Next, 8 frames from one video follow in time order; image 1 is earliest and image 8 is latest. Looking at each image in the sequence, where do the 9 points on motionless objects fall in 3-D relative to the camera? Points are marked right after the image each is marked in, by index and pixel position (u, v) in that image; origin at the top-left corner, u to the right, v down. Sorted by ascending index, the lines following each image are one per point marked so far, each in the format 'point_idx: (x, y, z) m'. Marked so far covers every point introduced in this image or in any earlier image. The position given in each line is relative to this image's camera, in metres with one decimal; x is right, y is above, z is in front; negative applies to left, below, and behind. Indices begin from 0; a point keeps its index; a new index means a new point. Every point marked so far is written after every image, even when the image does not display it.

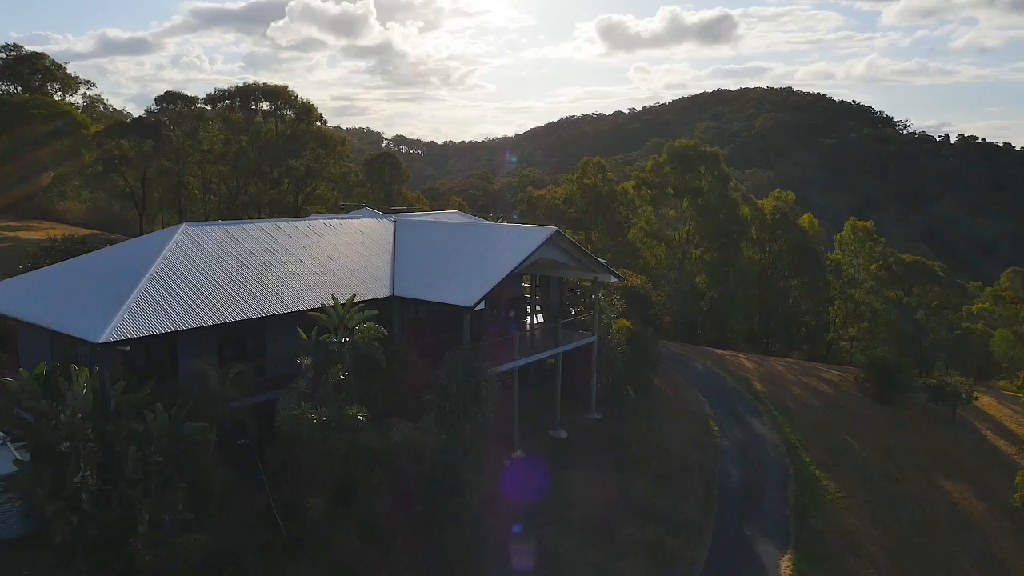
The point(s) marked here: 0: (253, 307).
0: (-5.9, -0.5, +17.3) m
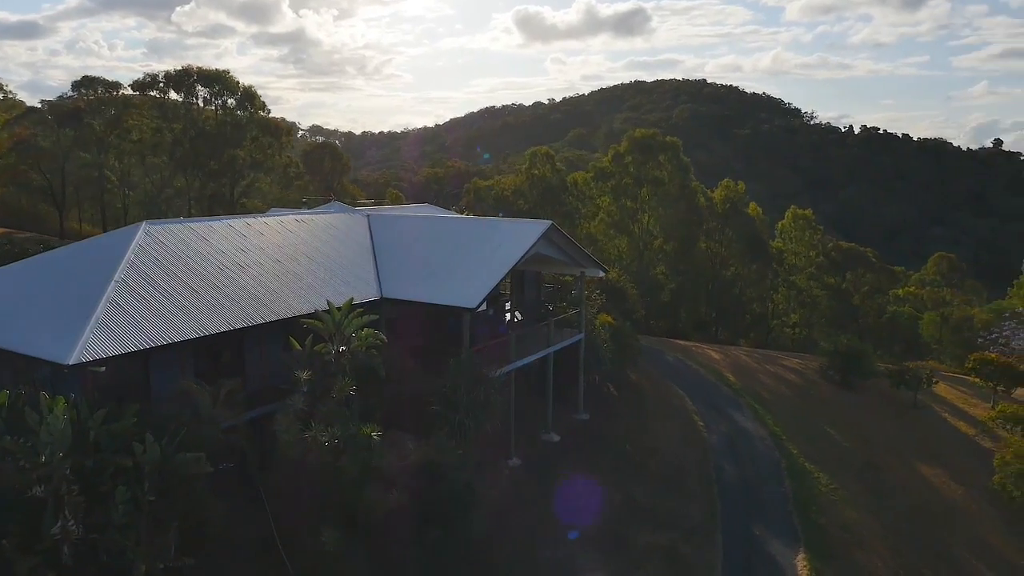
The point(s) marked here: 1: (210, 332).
0: (-5.6, -0.6, +15.4) m
1: (-5.7, -0.9, +14.5) m
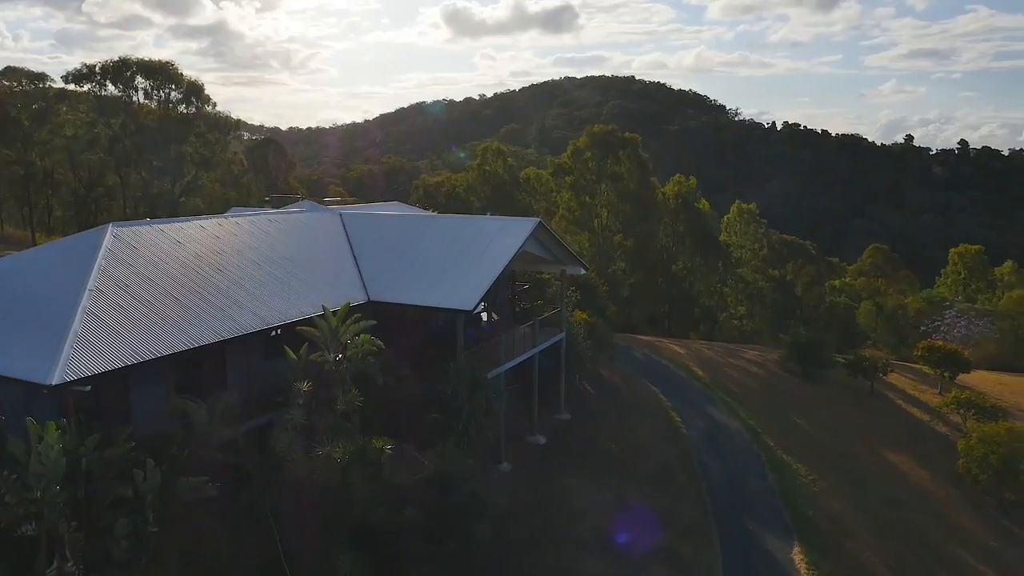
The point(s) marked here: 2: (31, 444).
0: (-5.4, -0.7, +14.3) m
1: (-5.5, -1.0, +13.4) m
2: (-6.1, -2.0, +9.6) m
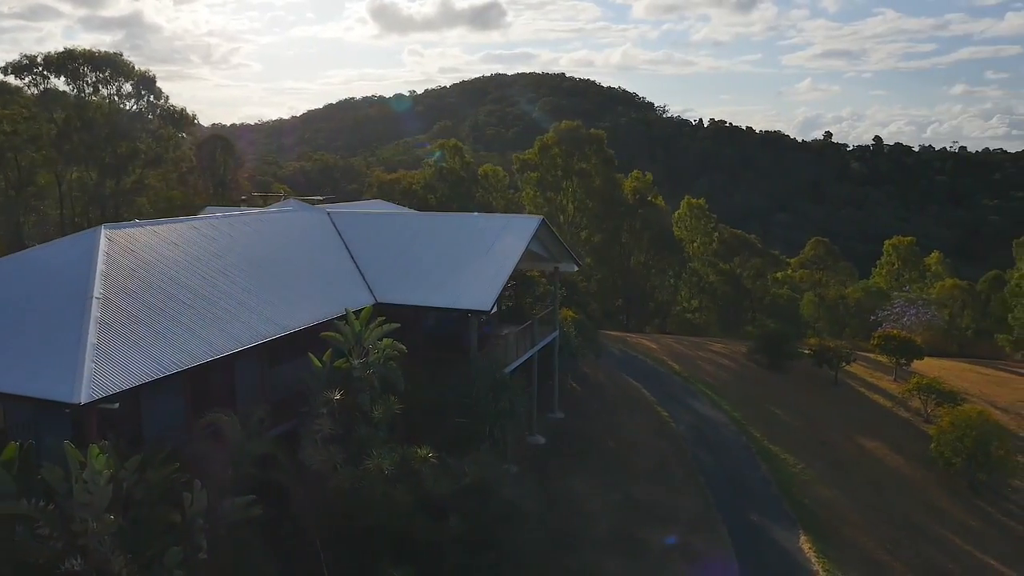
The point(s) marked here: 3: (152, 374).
0: (-4.8, -0.8, +13.4) m
1: (-4.8, -1.1, +12.5) m
2: (-5.1, -2.1, +8.7) m
3: (-5.2, -1.3, +11.0) m
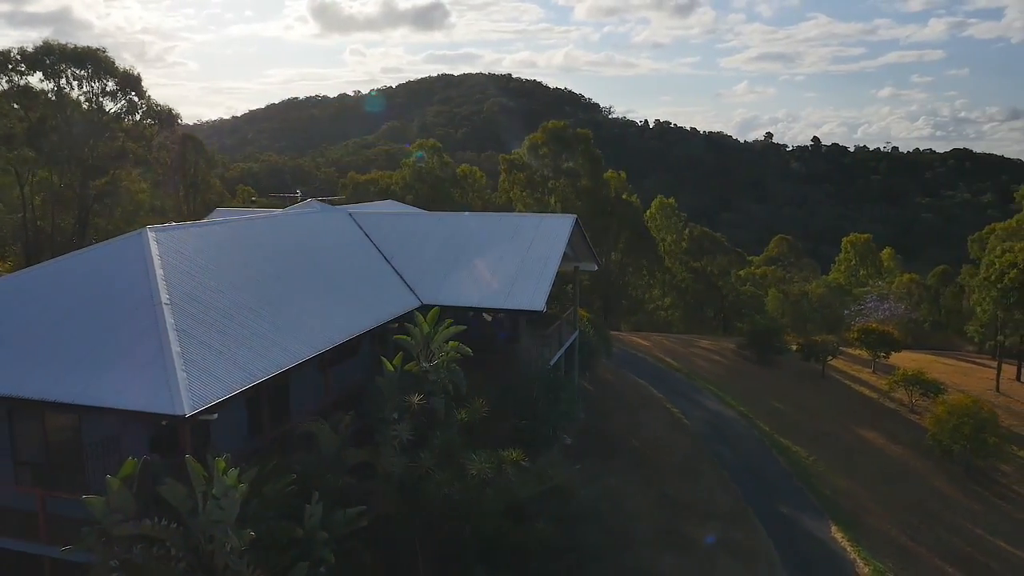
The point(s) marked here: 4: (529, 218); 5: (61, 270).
0: (-3.5, -0.8, +13.0) m
1: (-3.4, -1.1, +12.0) m
2: (-3.4, -2.2, +8.2) m
3: (-3.7, -1.3, +10.5) m
4: (+0.4, +1.8, +19.7) m
5: (-7.8, +0.3, +12.9) m
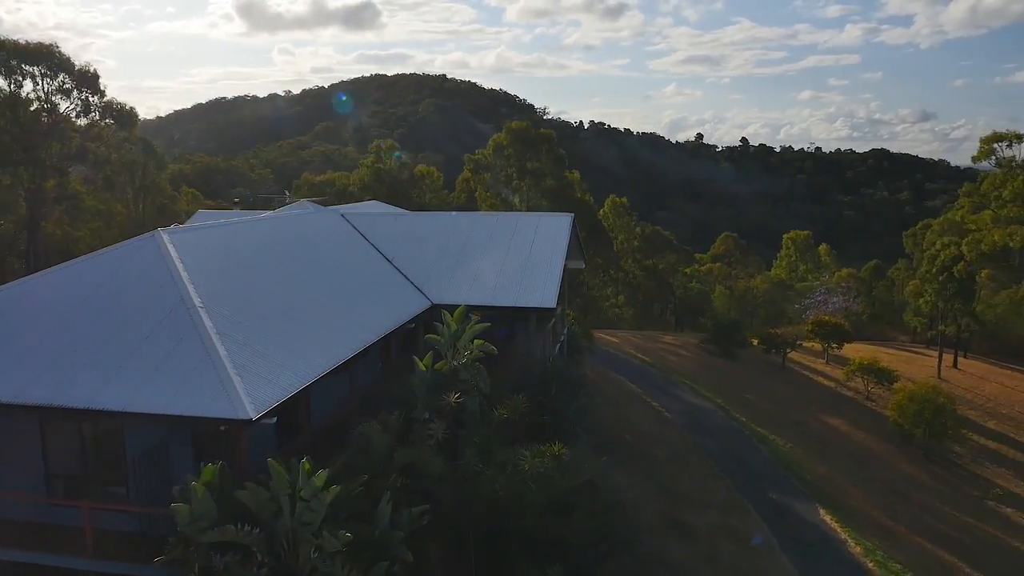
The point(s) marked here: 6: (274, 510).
0: (-2.9, -0.8, +12.8) m
1: (-2.8, -1.1, +11.9) m
2: (-2.4, -2.2, +8.1) m
3: (-3.0, -1.3, +10.4) m
4: (+0.3, +1.9, +19.8) m
5: (-7.2, +0.2, +12.4) m
6: (-2.6, -2.4, +8.2) m
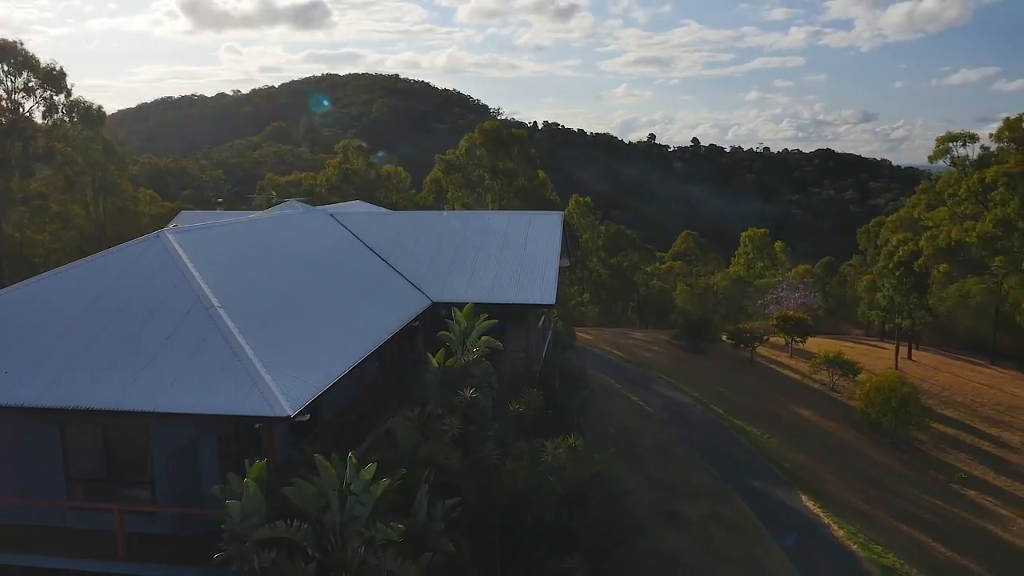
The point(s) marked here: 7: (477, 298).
0: (-2.7, -0.8, +12.9) m
1: (-2.5, -1.1, +12.0) m
2: (-1.9, -2.1, +8.2) m
3: (-2.6, -1.3, +10.4) m
4: (+0.1, +1.9, +20.0) m
5: (-7.0, +0.2, +12.2) m
6: (-2.1, -2.4, +8.3) m
7: (-0.8, -0.2, +16.7) m
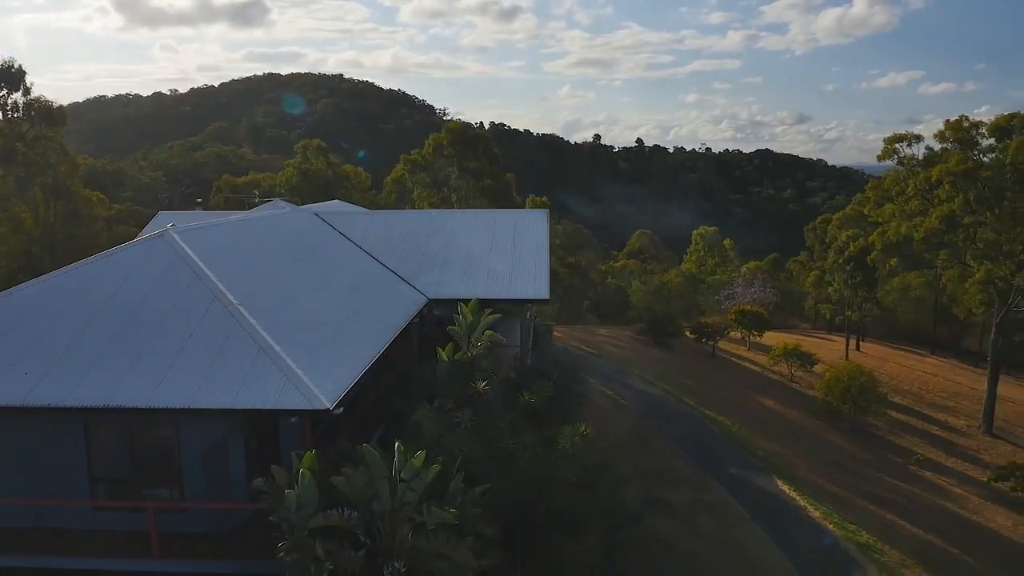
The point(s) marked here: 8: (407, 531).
0: (-2.6, -0.8, +13.0) m
1: (-2.3, -1.1, +12.1) m
2: (-1.4, -2.1, +8.4) m
3: (-2.3, -1.2, +10.6) m
4: (-0.3, +2.0, +20.4) m
5: (-6.8, +0.2, +12.1) m
6: (-1.6, -2.3, +8.5) m
7: (-0.9, -0.1, +17.0) m
8: (-1.1, -2.7, +8.4) m
